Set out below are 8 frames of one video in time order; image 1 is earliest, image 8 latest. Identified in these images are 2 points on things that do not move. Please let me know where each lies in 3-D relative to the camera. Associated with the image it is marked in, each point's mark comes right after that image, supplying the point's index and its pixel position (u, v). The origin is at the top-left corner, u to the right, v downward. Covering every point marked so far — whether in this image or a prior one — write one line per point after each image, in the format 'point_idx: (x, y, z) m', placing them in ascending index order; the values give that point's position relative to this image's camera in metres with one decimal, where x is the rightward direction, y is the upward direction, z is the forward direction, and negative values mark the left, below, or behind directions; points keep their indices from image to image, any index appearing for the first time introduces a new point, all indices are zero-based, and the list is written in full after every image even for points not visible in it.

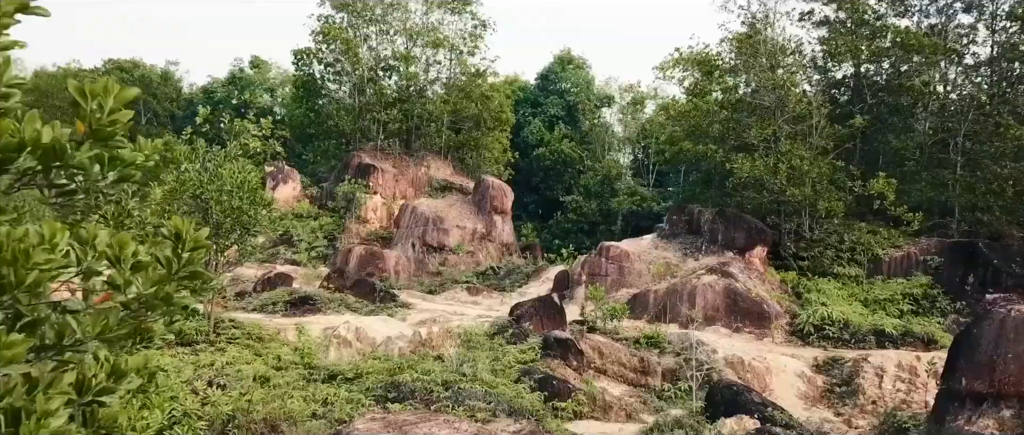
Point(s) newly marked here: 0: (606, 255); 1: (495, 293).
0: (+1.9, -0.8, +17.6) m
1: (-0.4, -1.7, +19.2) m
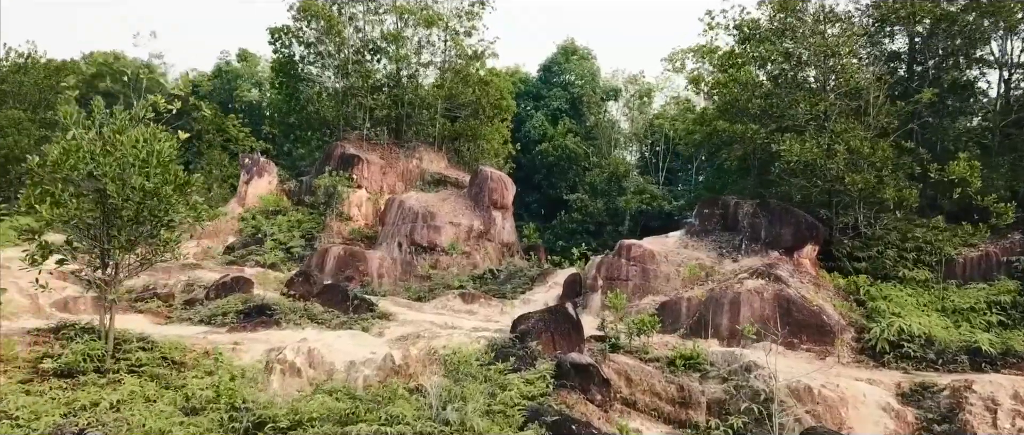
0: (+2.0, -0.7, +14.7) m
1: (-0.4, -1.6, +16.3) m
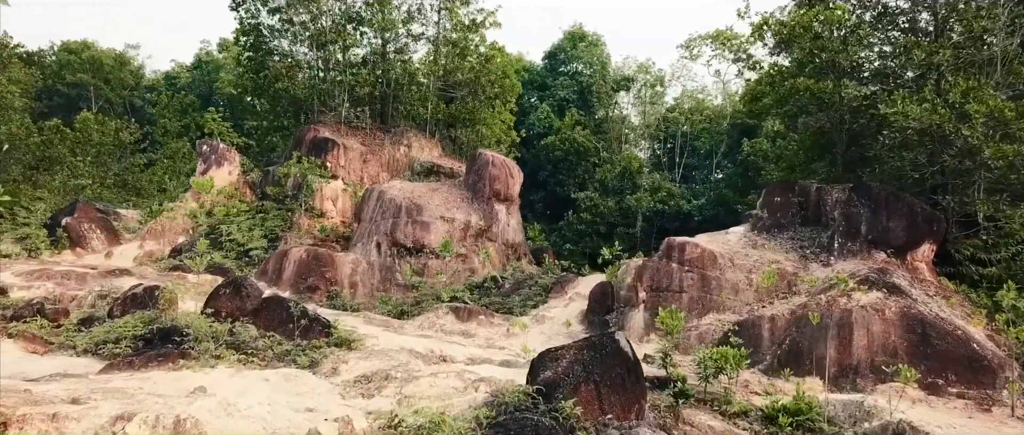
0: (+2.1, -0.5, +10.8) m
1: (-0.2, -1.4, +12.5) m
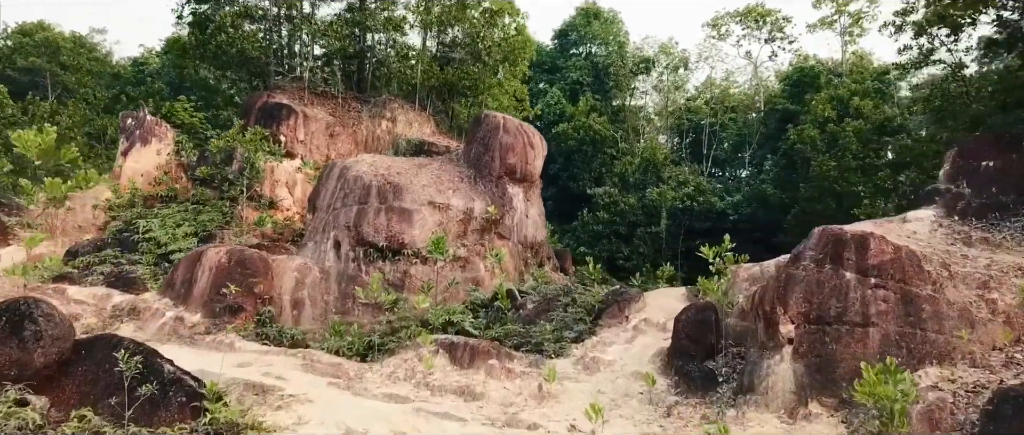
0: (+2.4, -0.3, +5.9) m
1: (0.0, -1.2, +7.6) m
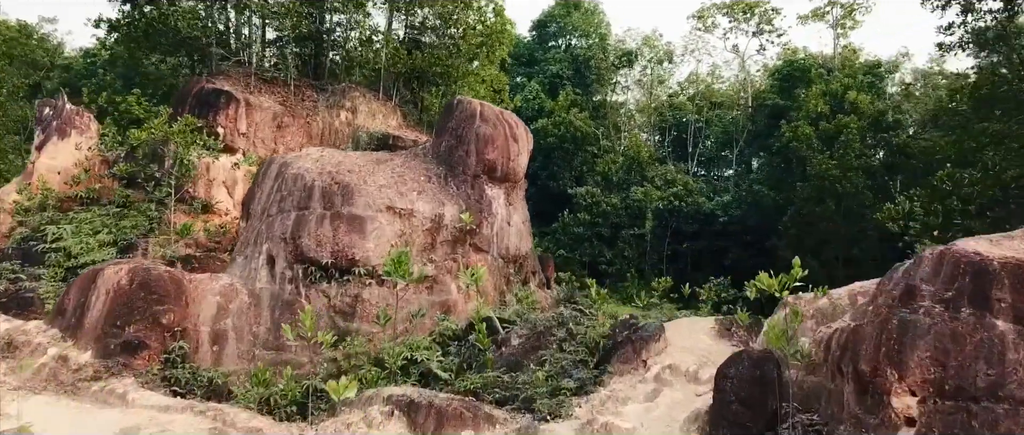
0: (+2.3, -0.4, +3.9) m
1: (-0.1, -1.3, +5.5) m
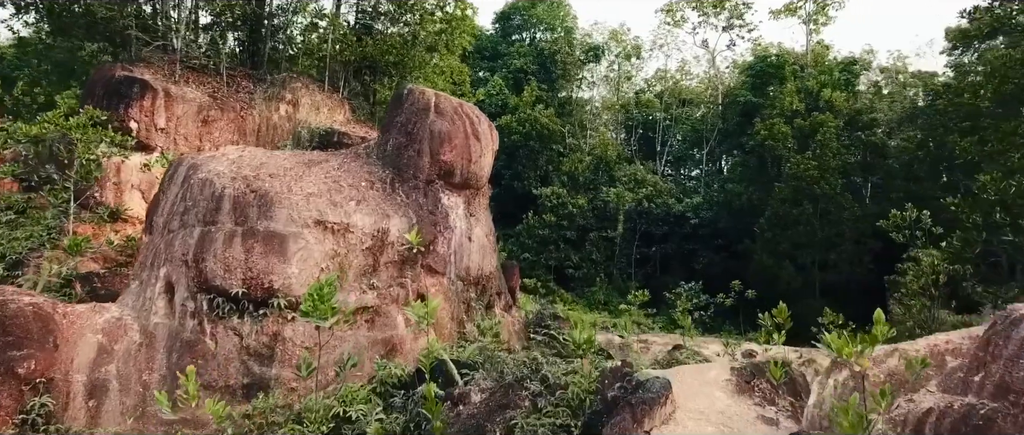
0: (+2.2, -0.6, +2.5) m
1: (-0.3, -1.5, +3.9) m
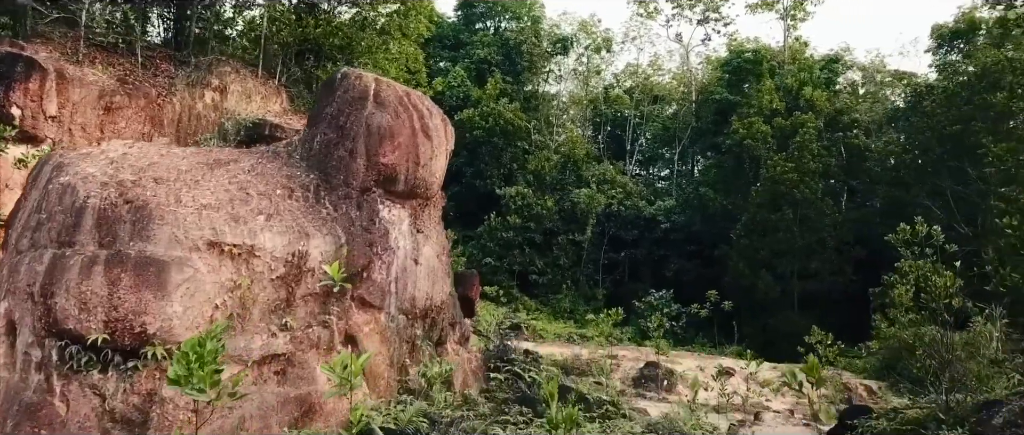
0: (+2.1, -0.7, +1.0) m
1: (-0.4, -1.6, +2.4) m
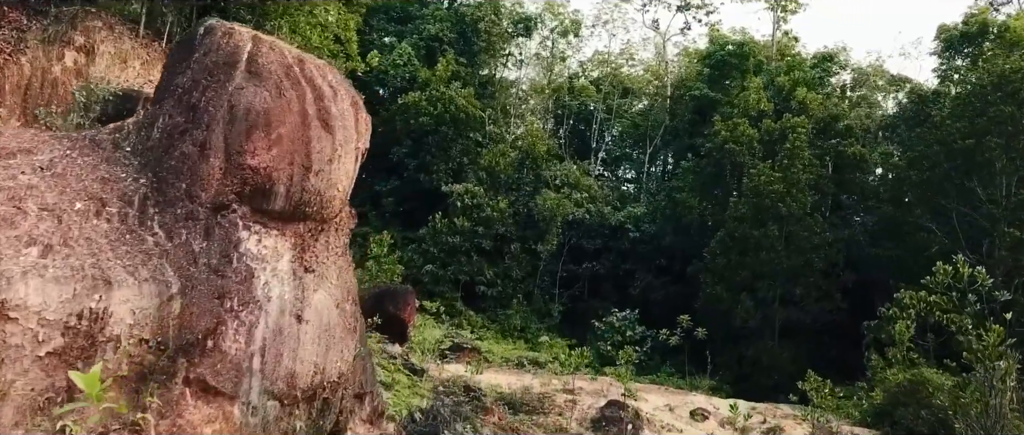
0: (+2.0, -1.1, -0.8) m
1: (-0.6, -1.8, +0.4) m
